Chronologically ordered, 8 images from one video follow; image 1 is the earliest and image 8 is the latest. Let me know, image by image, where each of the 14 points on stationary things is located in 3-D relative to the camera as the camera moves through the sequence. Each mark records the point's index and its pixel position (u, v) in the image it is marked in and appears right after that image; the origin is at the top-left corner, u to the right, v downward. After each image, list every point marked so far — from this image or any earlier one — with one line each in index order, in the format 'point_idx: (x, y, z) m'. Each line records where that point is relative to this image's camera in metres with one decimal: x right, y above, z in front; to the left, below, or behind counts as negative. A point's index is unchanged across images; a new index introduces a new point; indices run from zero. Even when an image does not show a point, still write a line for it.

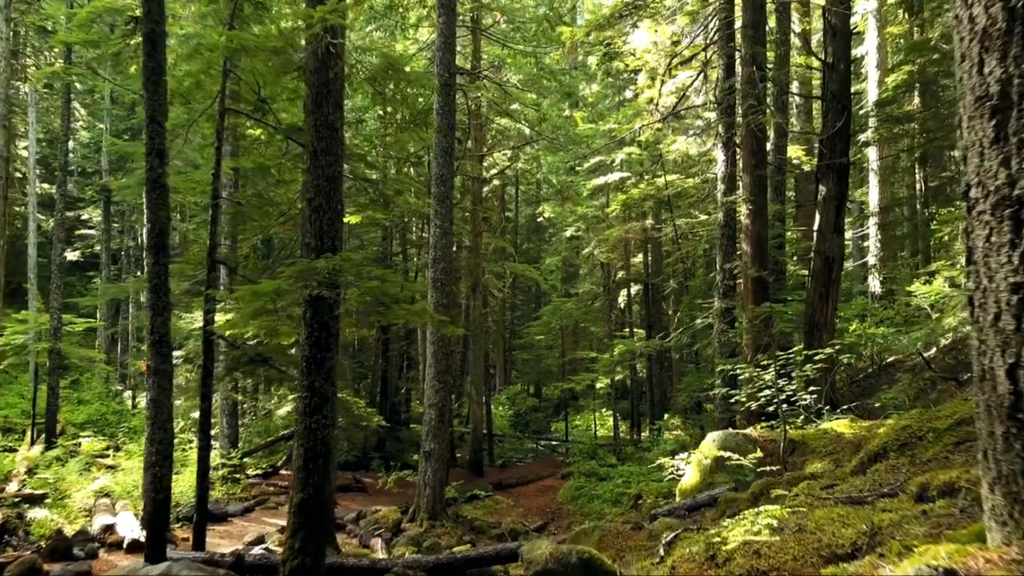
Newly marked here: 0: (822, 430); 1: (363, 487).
0: (+3.0, -1.4, +7.5) m
1: (-3.0, -4.0, +15.4) m
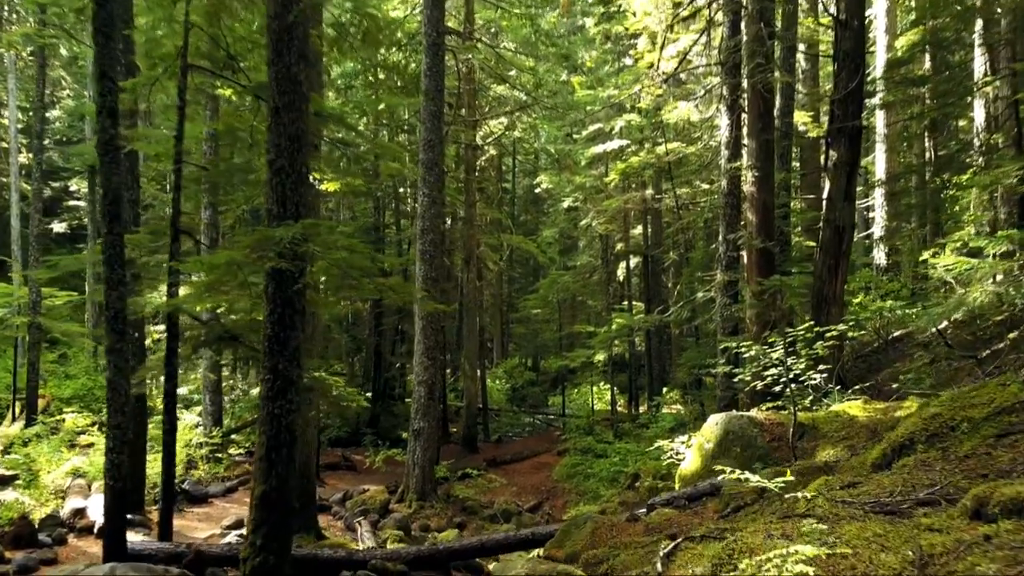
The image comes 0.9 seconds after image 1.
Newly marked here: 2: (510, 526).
0: (+2.9, -1.1, +7.0) m
1: (-3.1, -3.5, +15.0) m
2: (0.0, -3.6, +11.6) m
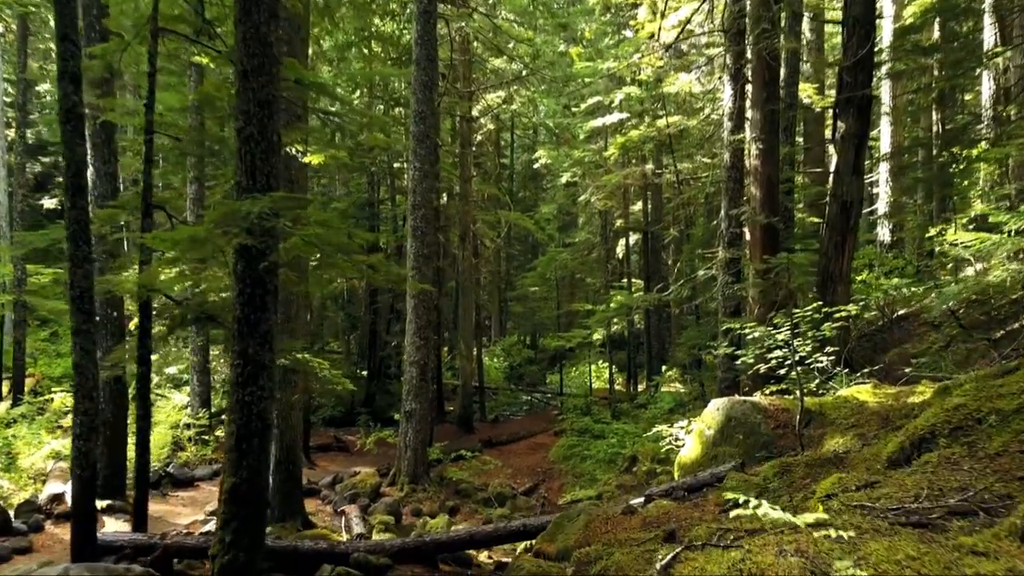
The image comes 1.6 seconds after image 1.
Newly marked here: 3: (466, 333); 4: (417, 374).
0: (+2.8, -0.9, +6.6) m
1: (-3.2, -3.0, +14.6) m
2: (-0.1, -3.3, +11.4) m
3: (-1.1, -1.1, +18.7) m
4: (-1.5, -1.3, +12.1) m
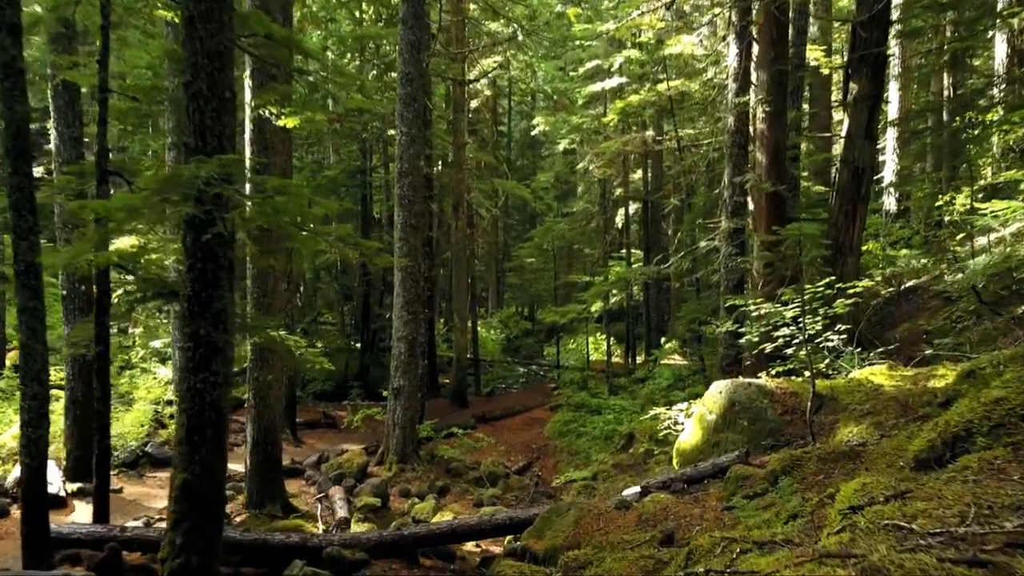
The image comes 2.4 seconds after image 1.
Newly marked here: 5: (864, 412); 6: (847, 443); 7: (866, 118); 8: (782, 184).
0: (+2.7, -0.7, +6.1) m
1: (-3.3, -2.5, +14.2) m
2: (-0.2, -2.9, +10.9) m
3: (-1.2, -0.4, +18.2) m
4: (-1.6, -0.9, +11.6) m
5: (+2.5, -0.9, +5.5) m
6: (+2.1, -1.0, +4.9) m
7: (+4.1, +2.0, +9.0) m
8: (+3.3, +1.3, +9.5) m
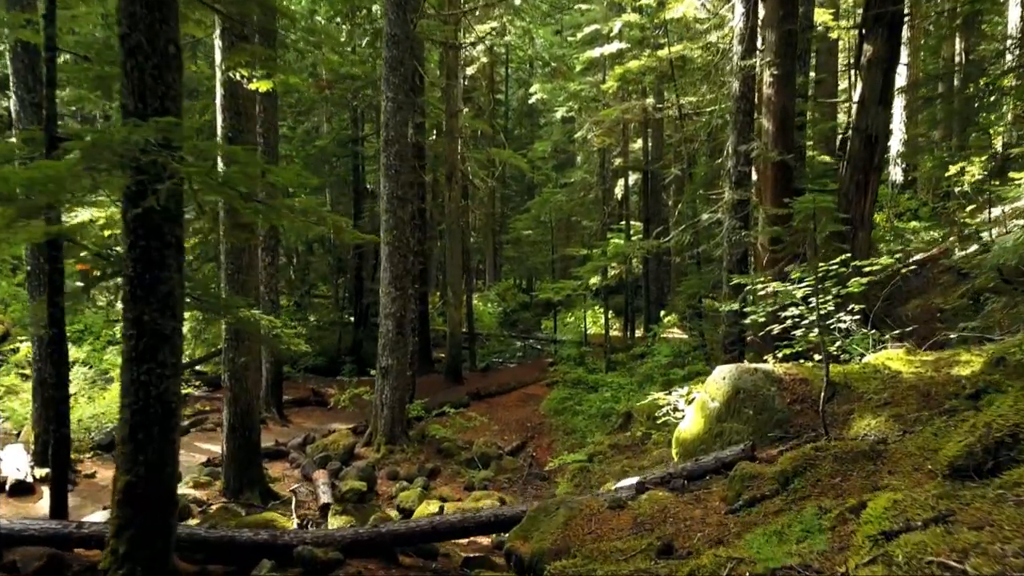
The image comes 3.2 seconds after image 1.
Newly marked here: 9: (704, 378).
0: (+2.6, -0.6, +5.6) m
1: (-3.4, -2.0, +13.8) m
2: (-0.3, -2.5, +10.5) m
3: (-1.3, +0.2, +17.7) m
4: (-1.7, -0.6, +11.1) m
5: (+2.4, -0.7, +5.0) m
6: (+2.0, -0.9, +4.4) m
7: (+4.0, +2.2, +8.4) m
8: (+3.2, +1.6, +9.0) m
9: (+2.9, -1.4, +11.6) m
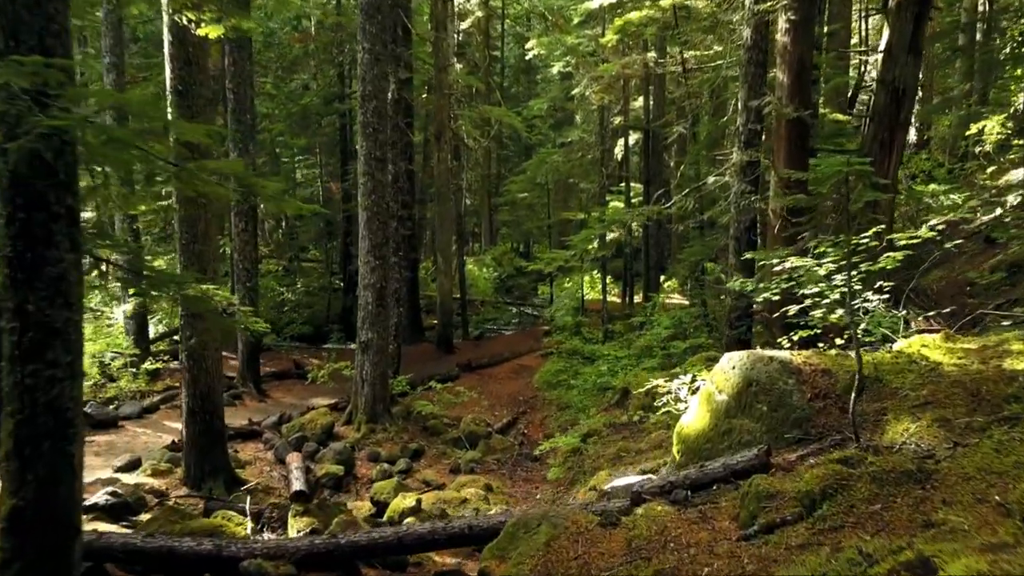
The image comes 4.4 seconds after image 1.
0: (+2.5, -0.4, +4.9) m
1: (-3.5, -1.5, +13.1) m
2: (-0.5, -2.1, +9.9) m
3: (-1.5, +1.0, +16.9) m
4: (-1.9, -0.1, +10.4) m
5: (+2.2, -0.6, +4.2) m
6: (+1.9, -0.8, +3.7) m
7: (+3.9, +2.5, +7.5) m
8: (+3.1, +1.9, +8.1) m
9: (+2.7, -0.9, +10.9) m
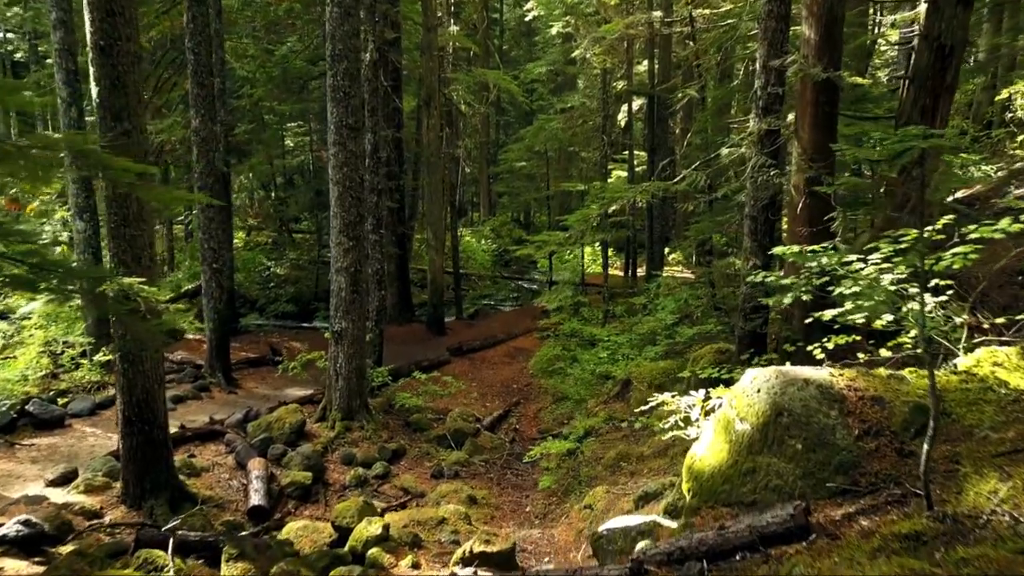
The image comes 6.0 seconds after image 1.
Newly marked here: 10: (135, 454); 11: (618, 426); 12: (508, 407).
0: (+2.3, -0.5, +3.9) m
1: (-3.7, -1.2, +12.2) m
2: (-0.6, -2.0, +9.0) m
3: (-1.6, +1.4, +15.8) m
4: (-2.0, +0.1, +9.4) m
5: (+2.1, -0.7, +3.2) m
6: (+1.7, -0.9, +2.7) m
7: (+3.7, +2.6, +6.4) m
8: (+2.9, +2.0, +7.0) m
9: (+2.6, -0.7, +9.9) m
10: (-3.2, -1.4, +6.7) m
11: (+1.2, -1.6, +8.9) m
12: (-0.1, -1.7, +11.1) m
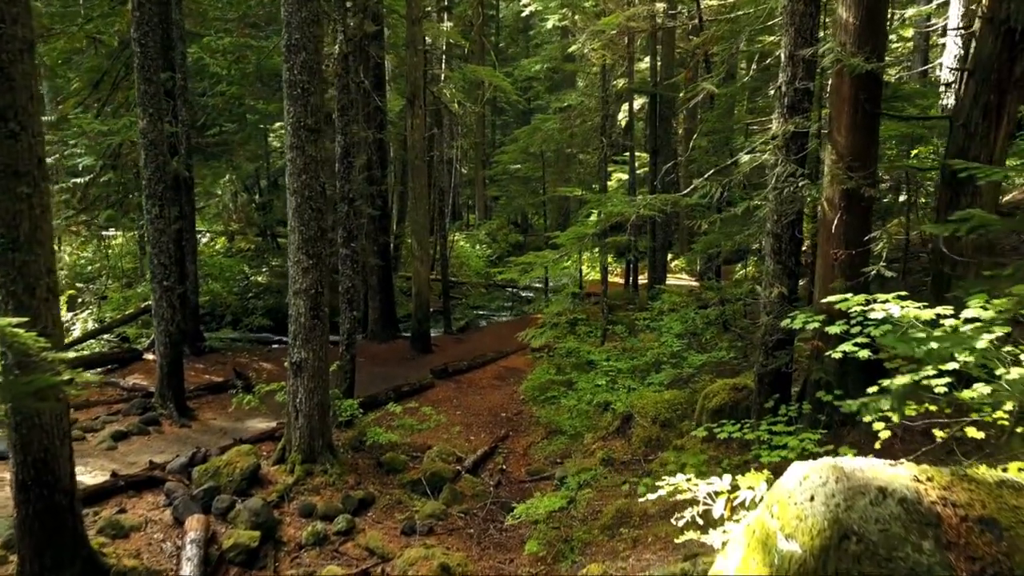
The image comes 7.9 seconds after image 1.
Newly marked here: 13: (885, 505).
0: (+2.1, -0.7, +2.7) m
1: (-3.8, -1.4, +11.0) m
2: (-0.8, -2.2, +7.8) m
3: (-1.7, +1.2, +14.7) m
4: (-2.1, -0.2, +8.2) m
5: (+1.9, -0.9, +2.1) m
6: (+1.6, -1.1, +1.5) m
7: (+3.6, +2.3, +5.2) m
8: (+2.8, +1.7, +5.8) m
9: (+2.4, -1.0, +8.7) m
10: (-3.4, -1.7, +5.5) m
11: (+1.1, -1.8, +7.7) m
12: (-0.2, -2.0, +9.9) m
13: (+1.3, -0.8, +2.8) m
